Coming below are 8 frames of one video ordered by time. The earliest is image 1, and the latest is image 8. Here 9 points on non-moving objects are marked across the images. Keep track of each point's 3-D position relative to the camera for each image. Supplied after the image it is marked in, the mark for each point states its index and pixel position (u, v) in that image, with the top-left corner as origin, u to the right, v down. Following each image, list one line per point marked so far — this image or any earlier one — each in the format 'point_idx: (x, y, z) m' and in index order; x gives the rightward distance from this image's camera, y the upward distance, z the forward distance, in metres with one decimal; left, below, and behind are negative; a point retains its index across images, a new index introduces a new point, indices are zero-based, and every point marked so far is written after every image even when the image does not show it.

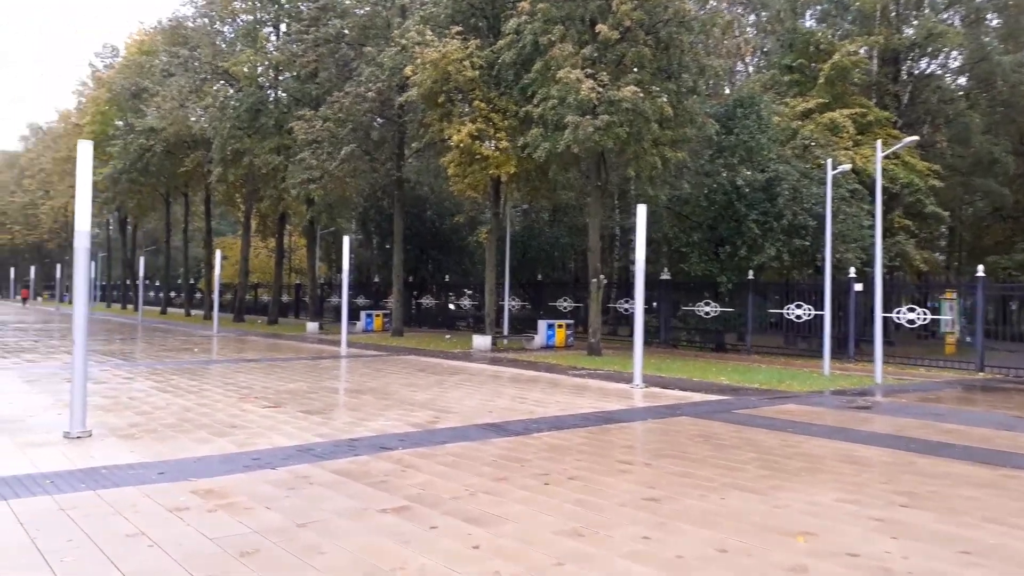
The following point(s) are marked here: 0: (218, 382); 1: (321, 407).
0: (-5.5, -1.8, +14.9) m
1: (-2.9, -1.8, +11.8) m
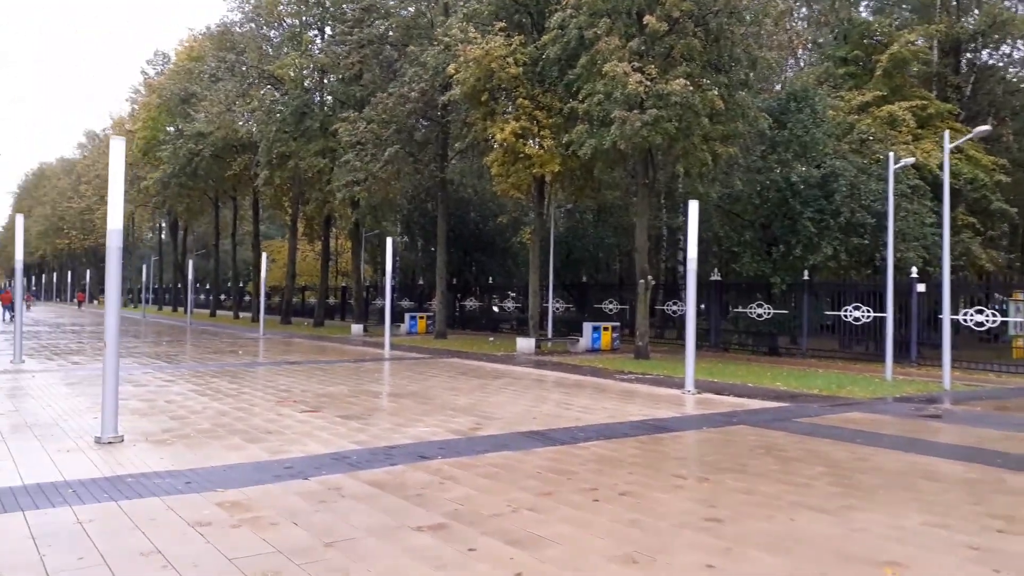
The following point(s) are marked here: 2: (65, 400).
0: (-4.7, -1.8, +14.6) m
1: (-2.2, -1.8, +11.4) m
2: (-7.1, -1.8, +12.5) m
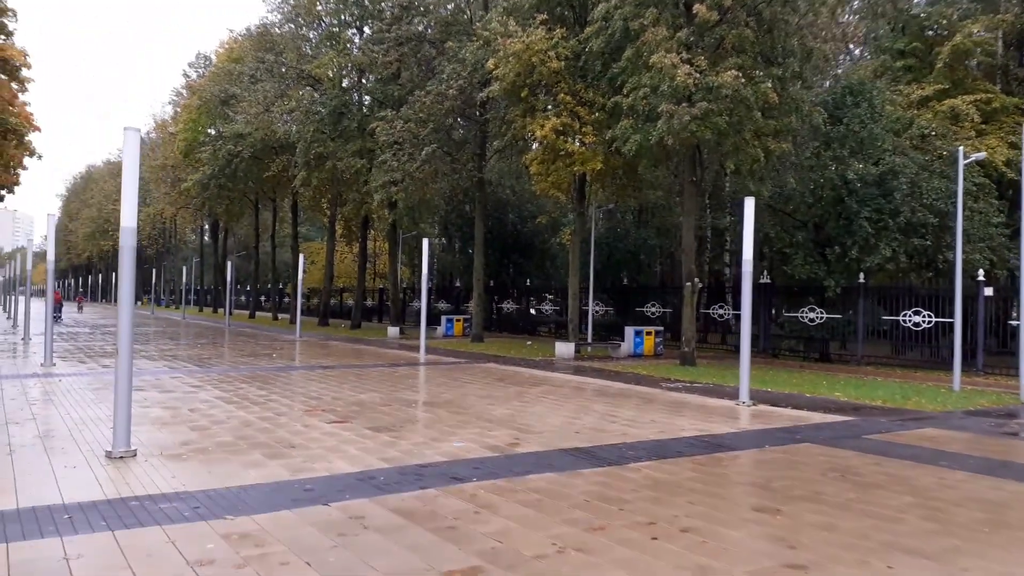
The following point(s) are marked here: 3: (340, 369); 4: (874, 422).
0: (-4.0, -1.8, +14.0) m
1: (-1.7, -1.8, +10.7) m
2: (-6.4, -1.8, +12.0) m
3: (-4.1, -1.9, +18.7) m
4: (+5.3, -2.0, +11.6) m
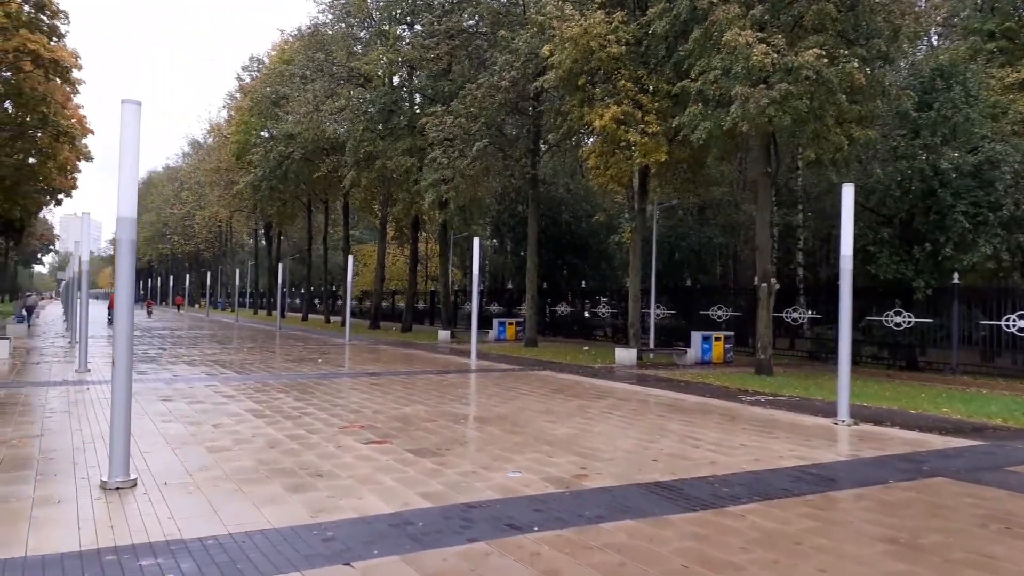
0: (-3.0, -1.9, +12.7) m
1: (-0.9, -1.8, +9.3) m
2: (-5.6, -1.8, +10.9) m
3: (-2.8, -1.9, +17.4) m
4: (+6.1, -2.0, +9.8) m
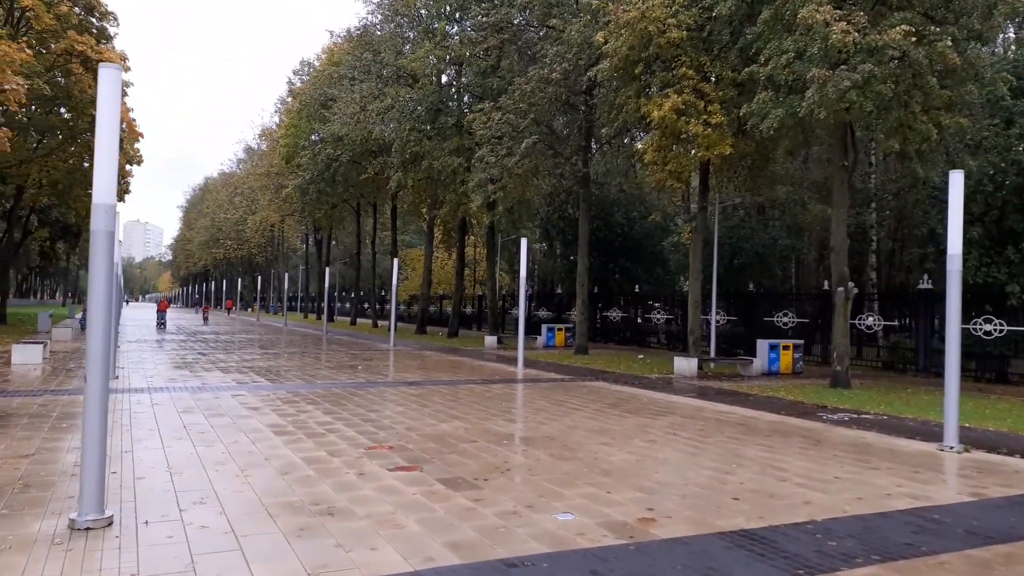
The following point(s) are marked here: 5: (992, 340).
0: (-2.3, -1.9, +11.6) m
1: (-0.4, -1.9, +8.0) m
2: (-5.0, -1.8, +9.9) m
3: (-1.8, -2.0, +16.2) m
4: (+6.6, -2.0, +8.0) m
5: (+11.9, -1.3, +19.5) m
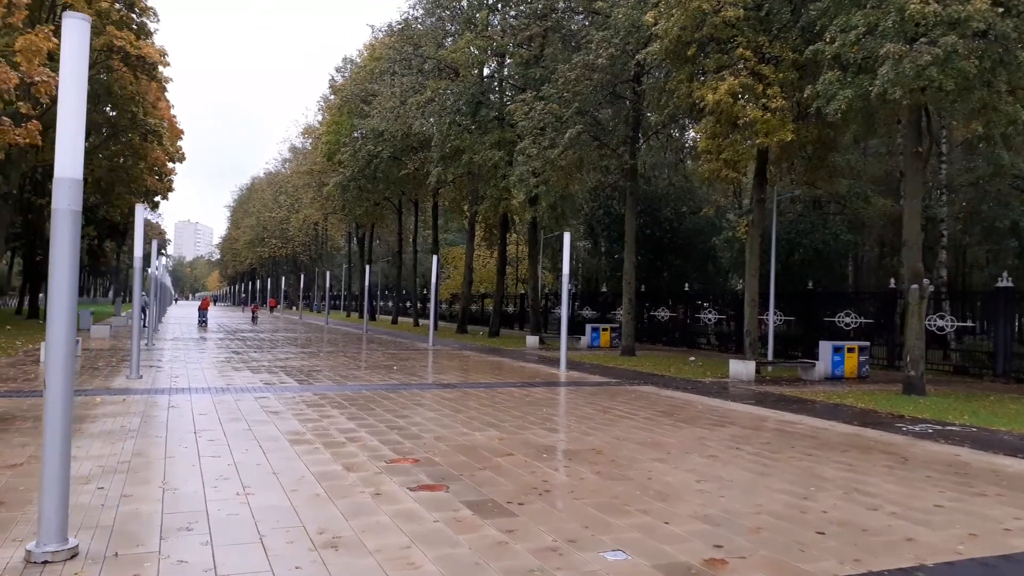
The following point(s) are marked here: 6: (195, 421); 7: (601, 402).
0: (-1.8, -1.8, +10.6) m
1: (-0.1, -1.8, +6.9) m
2: (-4.5, -1.8, +9.1) m
3: (-1.0, -1.9, +15.2) m
4: (+7.0, -2.0, +6.6) m
5: (+12.9, -1.2, +17.7) m
6: (-4.2, -1.8, +10.6) m
7: (+1.5, -1.9, +13.5) m
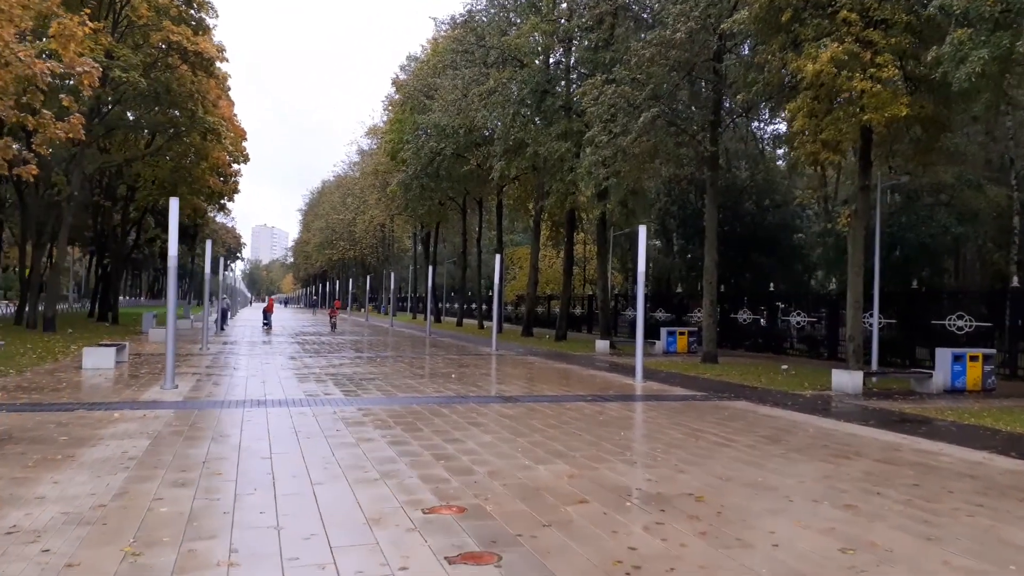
0: (-1.0, -1.8, +8.8) m
1: (+0.4, -1.8, +5.0) m
2: (-3.8, -1.8, +7.5) m
3: (+0.2, -1.9, +13.4) m
4: (+7.4, -1.9, +4.1) m
5: (+14.2, -1.2, +14.7) m
6: (-3.4, -1.8, +9.0) m
7: (+2.6, -1.9, +11.4) m
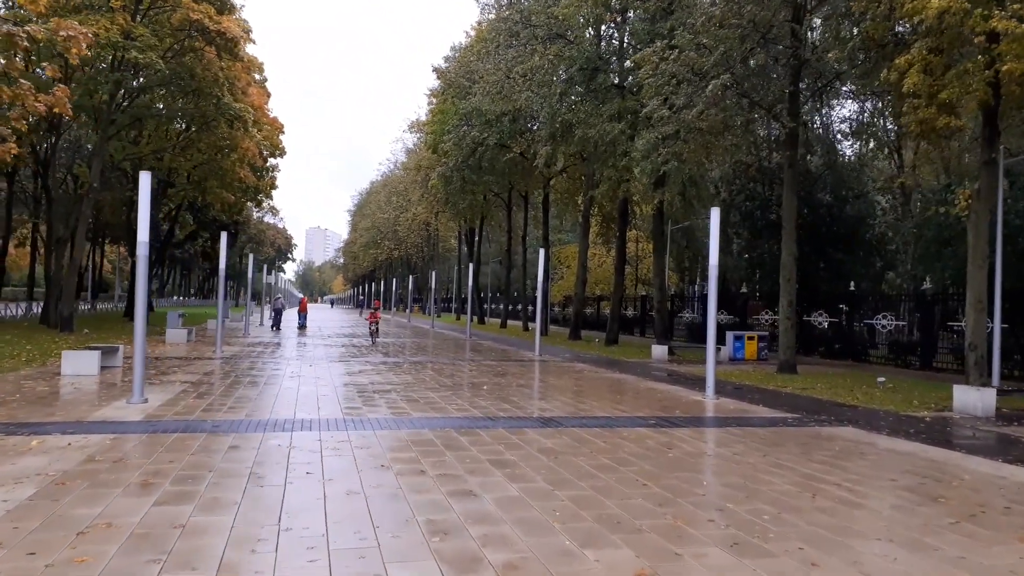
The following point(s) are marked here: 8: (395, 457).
0: (-0.7, -1.7, +6.0) m
1: (+0.4, -1.7, +2.1) m
2: (-3.7, -1.6, +4.9) m
3: (+0.8, -1.9, +10.5) m
4: (+7.3, -1.9, +0.7) m
5: (+14.8, -1.2, +10.9) m
6: (-3.2, -1.7, +6.4) m
7: (+3.0, -1.8, +8.4) m
8: (-1.3, -1.8, +8.2) m
